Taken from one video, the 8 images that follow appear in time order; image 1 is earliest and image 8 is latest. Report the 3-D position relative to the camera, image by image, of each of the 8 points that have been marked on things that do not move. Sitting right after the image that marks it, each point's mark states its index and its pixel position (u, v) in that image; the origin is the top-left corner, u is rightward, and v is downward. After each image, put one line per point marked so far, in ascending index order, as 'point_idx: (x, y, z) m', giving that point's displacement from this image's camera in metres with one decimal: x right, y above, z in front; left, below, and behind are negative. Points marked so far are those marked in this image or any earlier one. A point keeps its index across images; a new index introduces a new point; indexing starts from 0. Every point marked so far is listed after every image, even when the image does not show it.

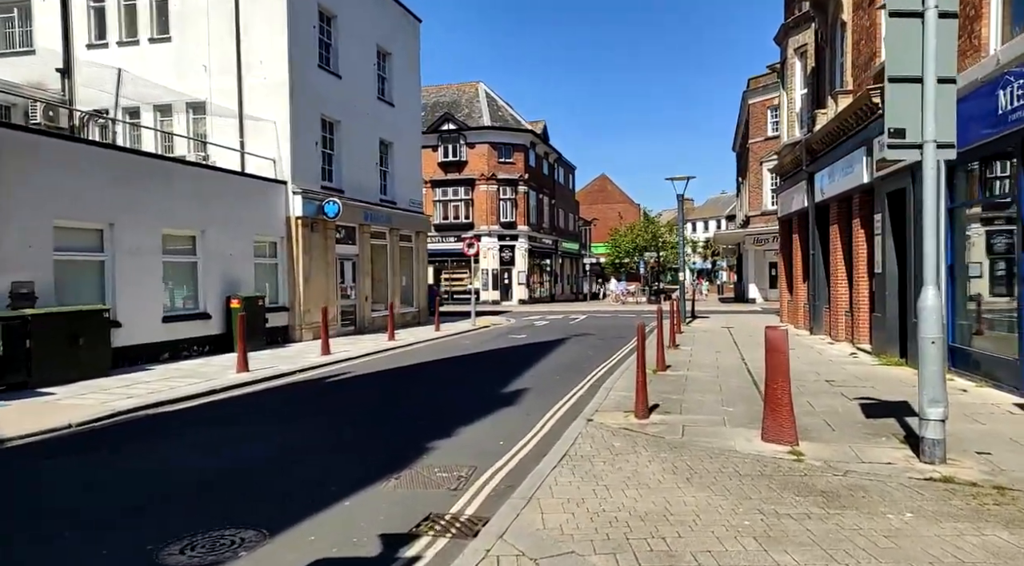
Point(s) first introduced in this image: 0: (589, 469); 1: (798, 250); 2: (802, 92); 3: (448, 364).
0: (+0.5, -1.2, +4.7) m
1: (+6.9, +0.8, +16.8) m
2: (+6.7, +4.5, +16.4) m
3: (-1.1, -1.4, +11.4) m
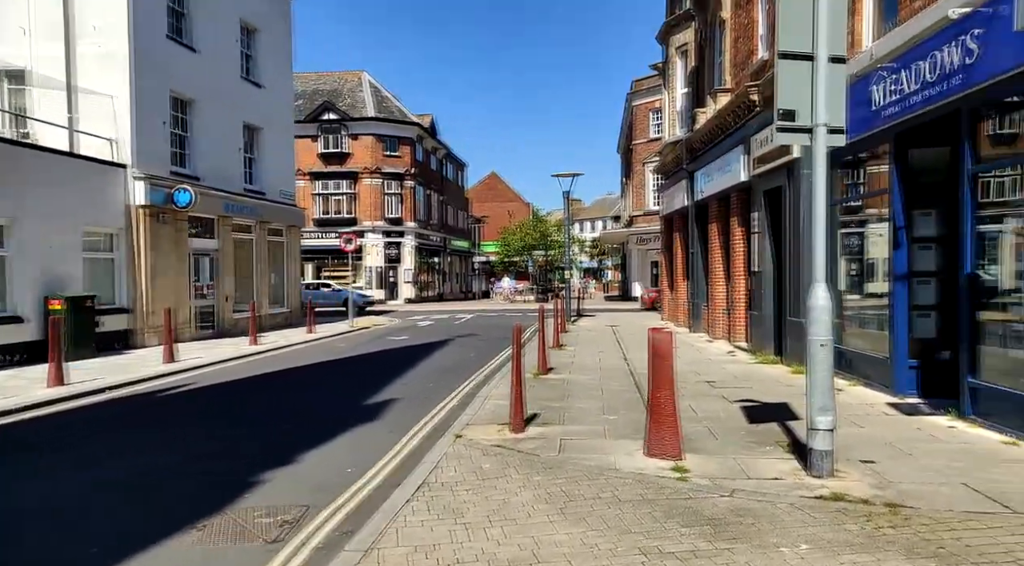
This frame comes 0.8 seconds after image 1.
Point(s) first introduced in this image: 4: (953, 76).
0: (-0.4, -1.2, +4.0) m
1: (+4.1, +0.8, +16.9) m
2: (+4.0, +4.5, +16.5) m
3: (-2.9, -1.4, +10.4) m
4: (+3.7, +1.8, +5.9) m
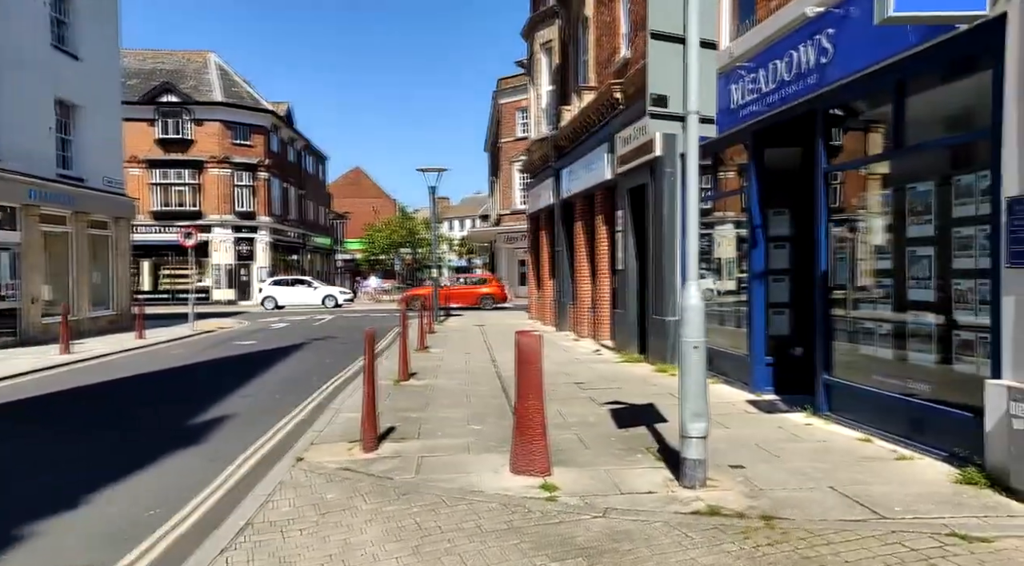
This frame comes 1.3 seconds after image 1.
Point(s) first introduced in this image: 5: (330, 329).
0: (-1.1, -1.2, +3.3) m
1: (+0.8, +0.8, +16.9) m
2: (+0.8, +4.6, +16.4) m
3: (-4.8, -1.4, +9.1) m
4: (+2.5, +1.8, +6.0) m
5: (-4.8, -1.2, +18.7) m
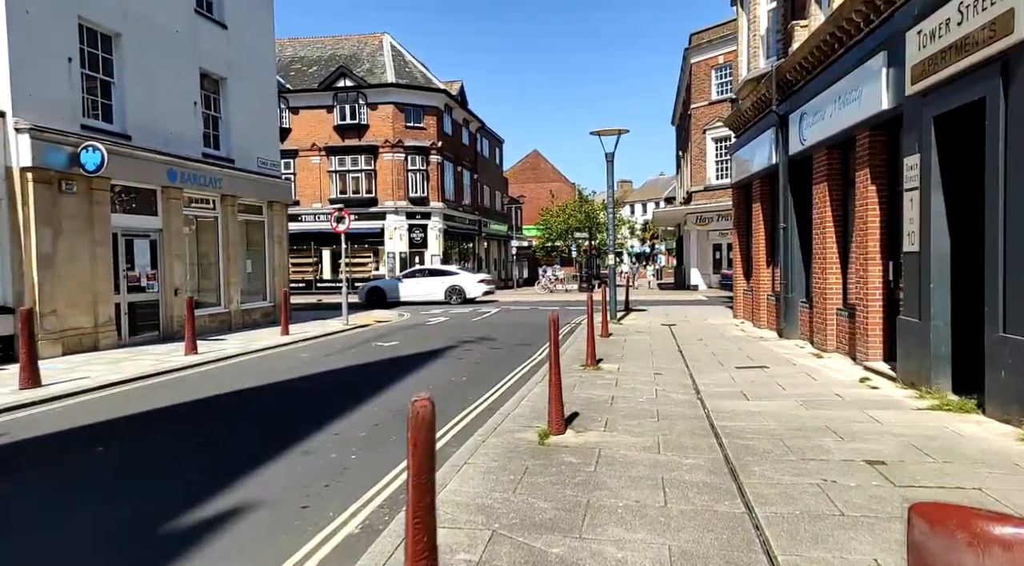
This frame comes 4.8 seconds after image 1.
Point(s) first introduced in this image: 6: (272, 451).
0: (-0.8, -1.3, +0.1) m
1: (+4.5, +1.0, +12.7) m
2: (+4.4, +4.8, +12.1) m
3: (-2.9, -1.3, +6.7) m
4: (+3.4, +1.8, +1.7) m
5: (-0.5, -1.0, +15.9) m
6: (-1.9, -1.3, +5.6) m
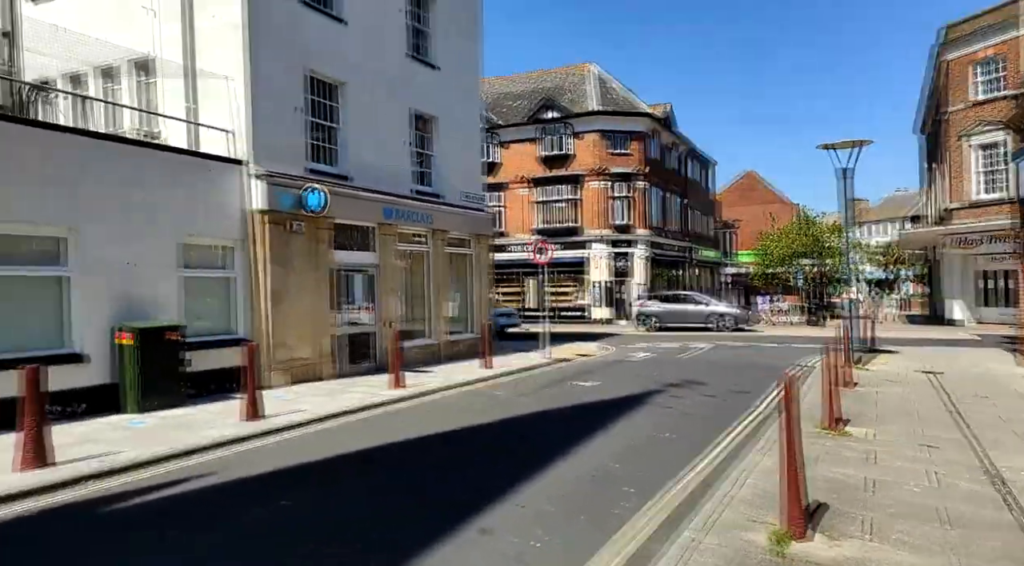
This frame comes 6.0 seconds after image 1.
0: (-1.0, -1.4, -0.7) m
1: (+7.8, +0.5, +9.9) m
2: (+7.5, +4.2, +9.5) m
3: (-1.1, -1.7, +6.2) m
4: (+3.5, +1.6, -0.3) m
5: (+3.9, -1.7, +14.3) m
6: (-0.4, -1.7, +4.8) m
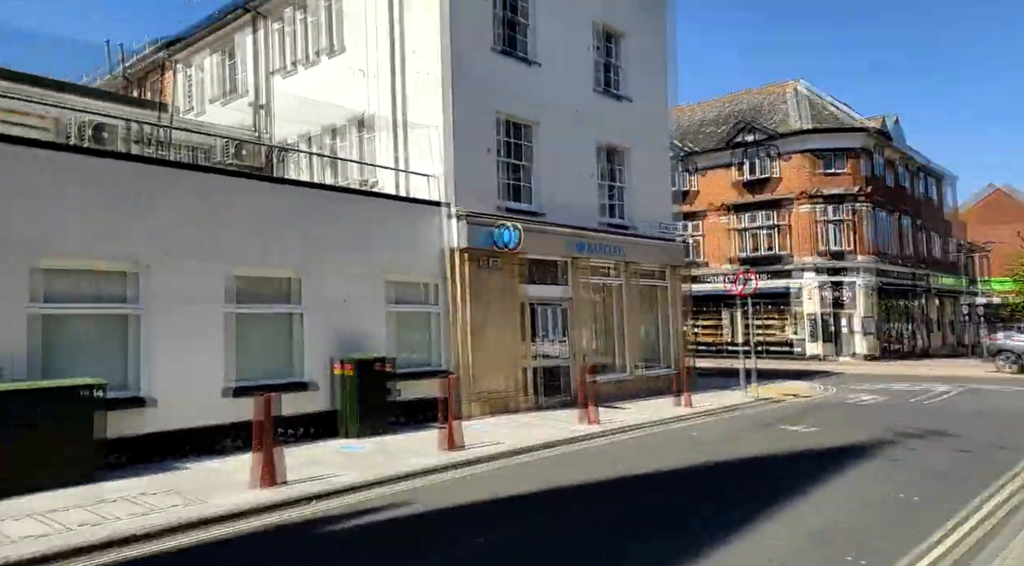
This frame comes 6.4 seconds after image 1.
0: (-1.4, -1.4, -0.8) m
1: (+10.0, +0.2, +7.1) m
2: (+9.6, +3.9, +7.0) m
3: (+0.4, -2.0, +5.9) m
4: (+3.0, +1.7, -1.5) m
5: (+7.5, -2.3, +12.3) m
6: (+0.7, -1.9, +4.4) m
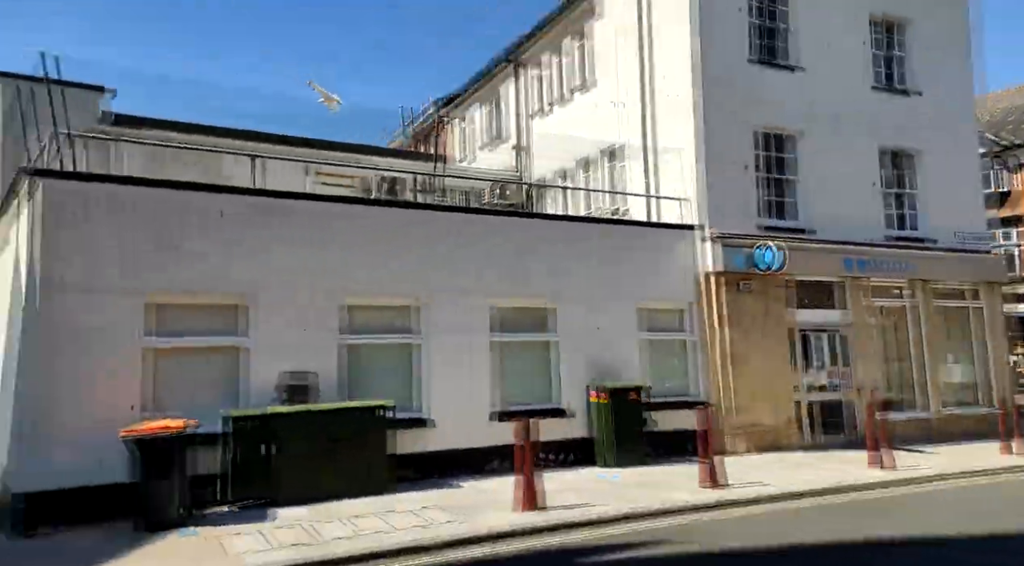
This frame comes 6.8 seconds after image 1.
0: (-2.0, -1.4, -0.4) m
1: (+11.4, +0.3, +2.8) m
2: (+10.9, +4.1, +3.0) m
3: (+2.1, -2.2, +5.1) m
4: (+1.8, +1.8, -2.5) m
5: (+11.1, -2.4, +8.4) m
6: (+1.9, -2.0, +3.6) m
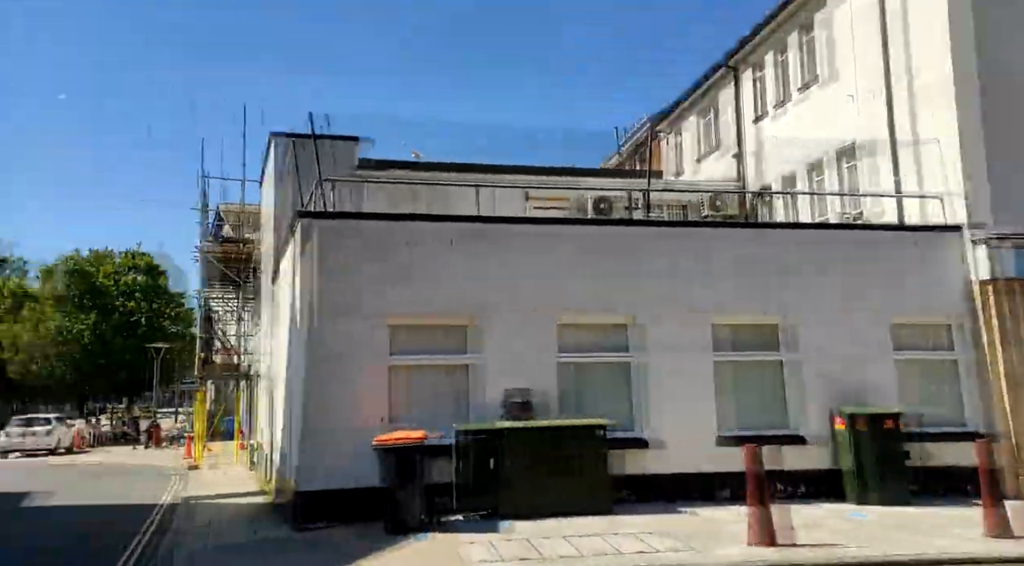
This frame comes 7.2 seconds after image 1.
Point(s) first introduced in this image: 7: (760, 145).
0: (-2.3, -1.4, +0.1) m
1: (+11.3, +0.7, -1.1) m
2: (+10.9, +4.4, -0.6) m
3: (+3.4, -2.2, +3.9) m
4: (+0.5, +2.0, -3.0) m
5: (+12.9, -2.2, +4.2) m
6: (+2.6, -1.9, +2.6) m
7: (+6.4, +3.6, +18.1) m
